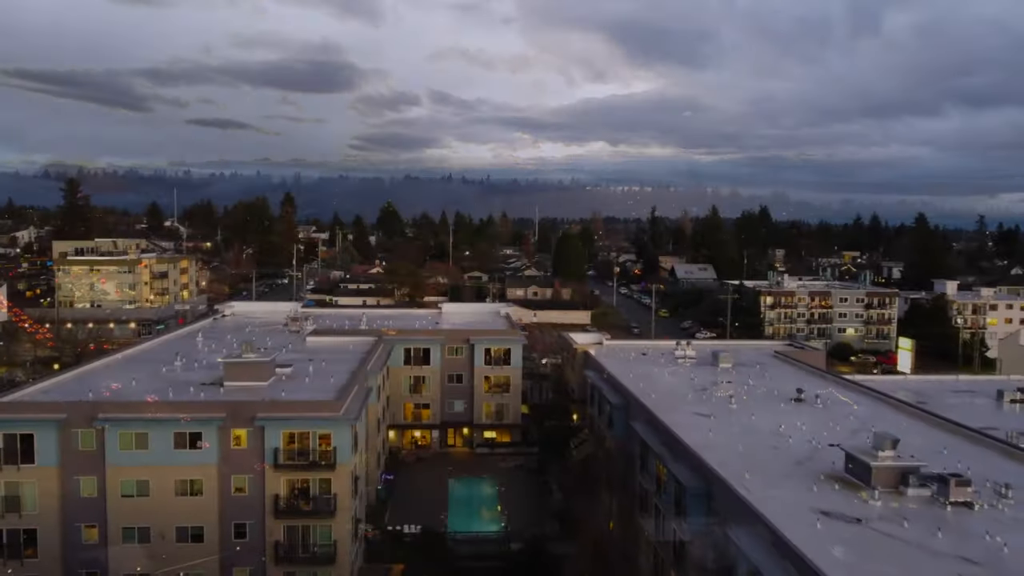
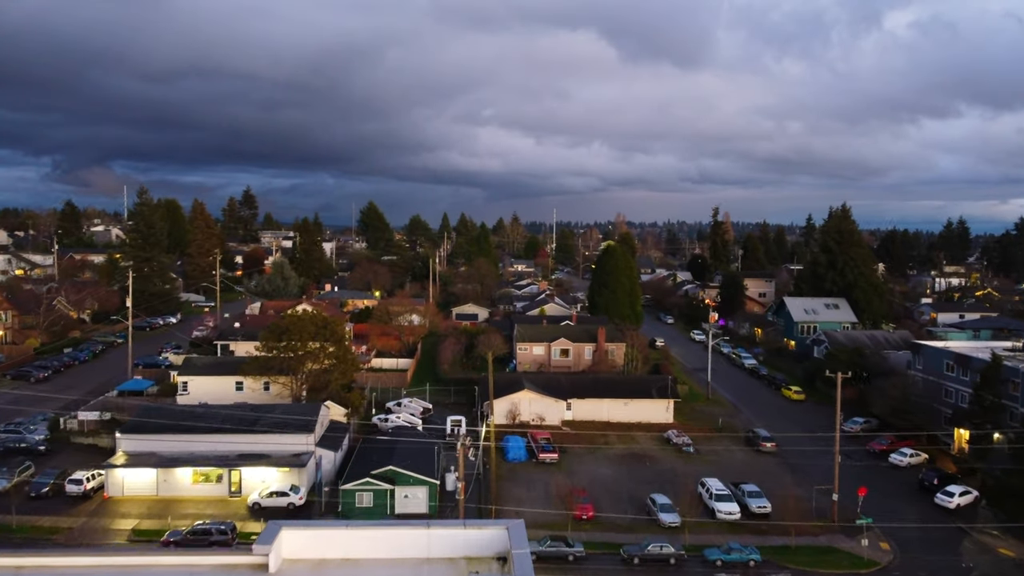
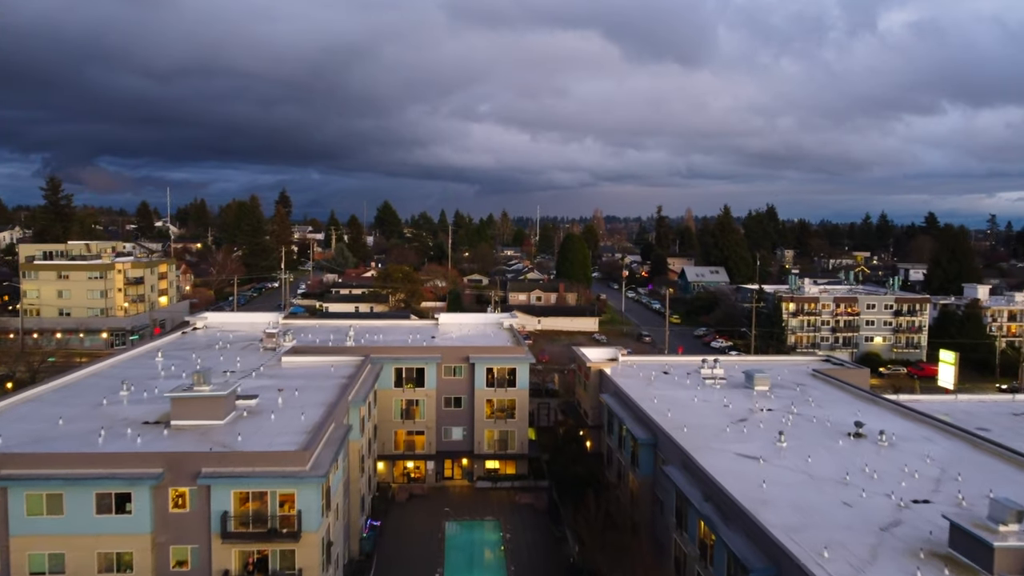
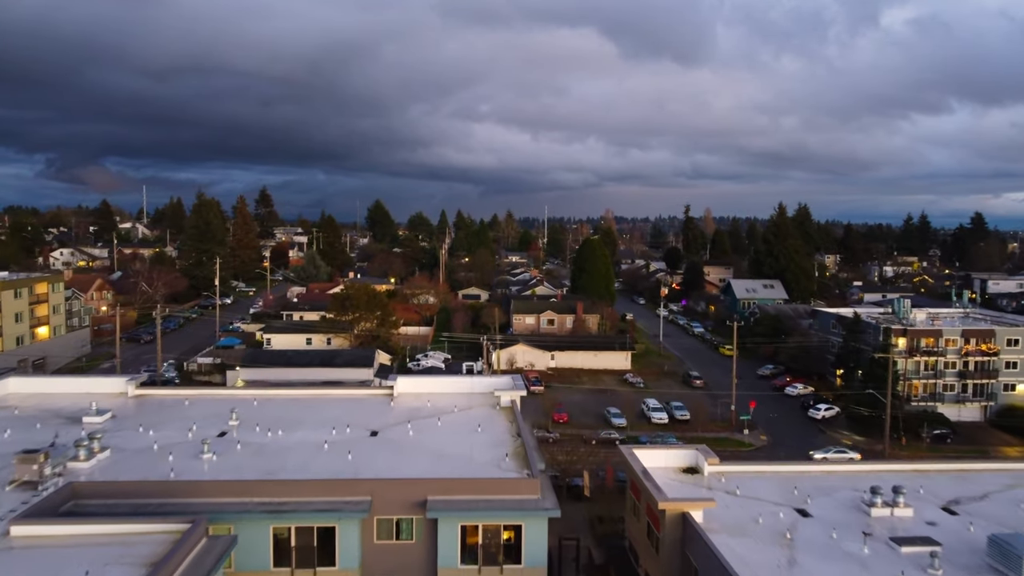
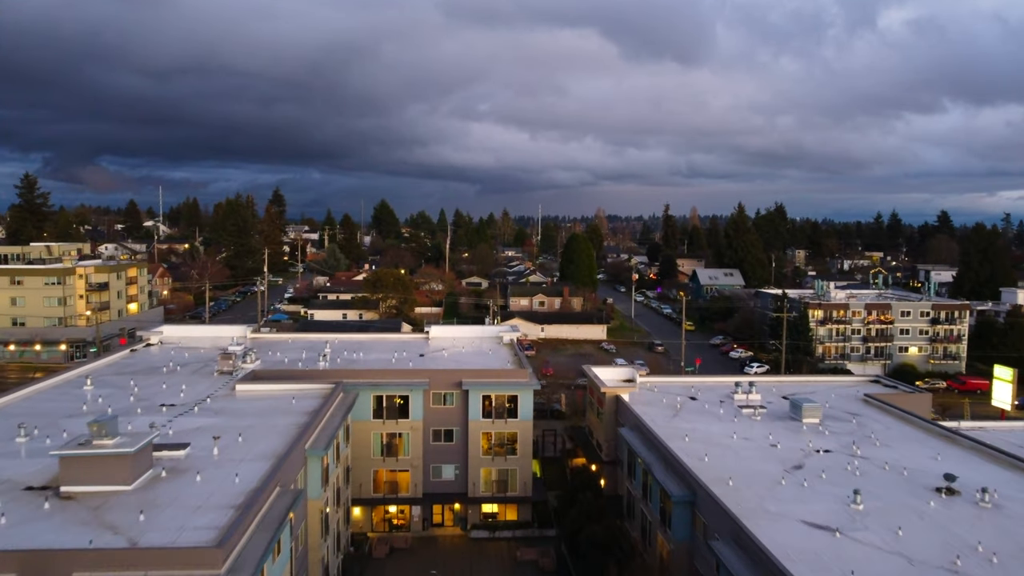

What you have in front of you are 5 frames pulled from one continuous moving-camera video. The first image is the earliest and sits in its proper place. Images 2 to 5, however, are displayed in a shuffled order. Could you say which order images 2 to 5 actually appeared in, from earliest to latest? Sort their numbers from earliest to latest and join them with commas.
3, 5, 4, 2
